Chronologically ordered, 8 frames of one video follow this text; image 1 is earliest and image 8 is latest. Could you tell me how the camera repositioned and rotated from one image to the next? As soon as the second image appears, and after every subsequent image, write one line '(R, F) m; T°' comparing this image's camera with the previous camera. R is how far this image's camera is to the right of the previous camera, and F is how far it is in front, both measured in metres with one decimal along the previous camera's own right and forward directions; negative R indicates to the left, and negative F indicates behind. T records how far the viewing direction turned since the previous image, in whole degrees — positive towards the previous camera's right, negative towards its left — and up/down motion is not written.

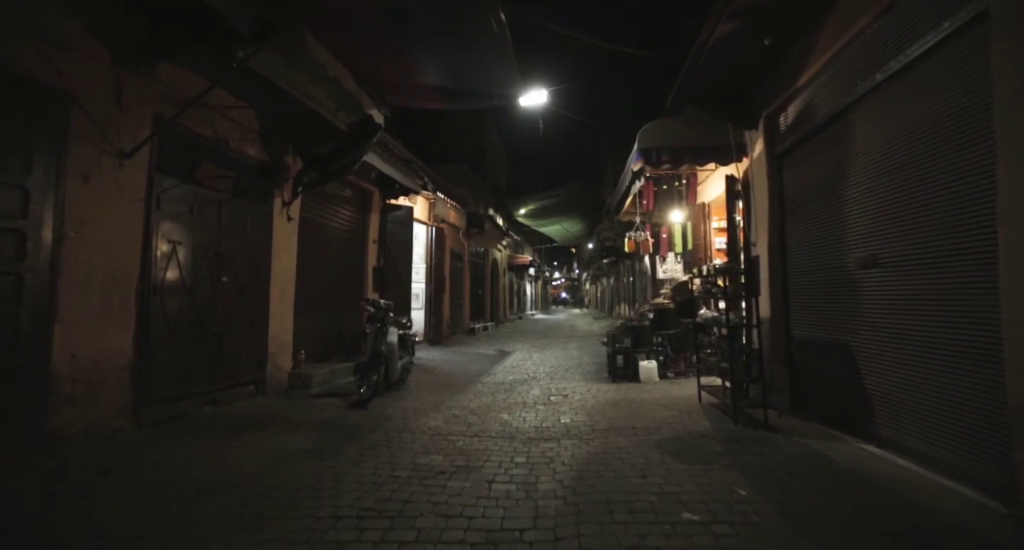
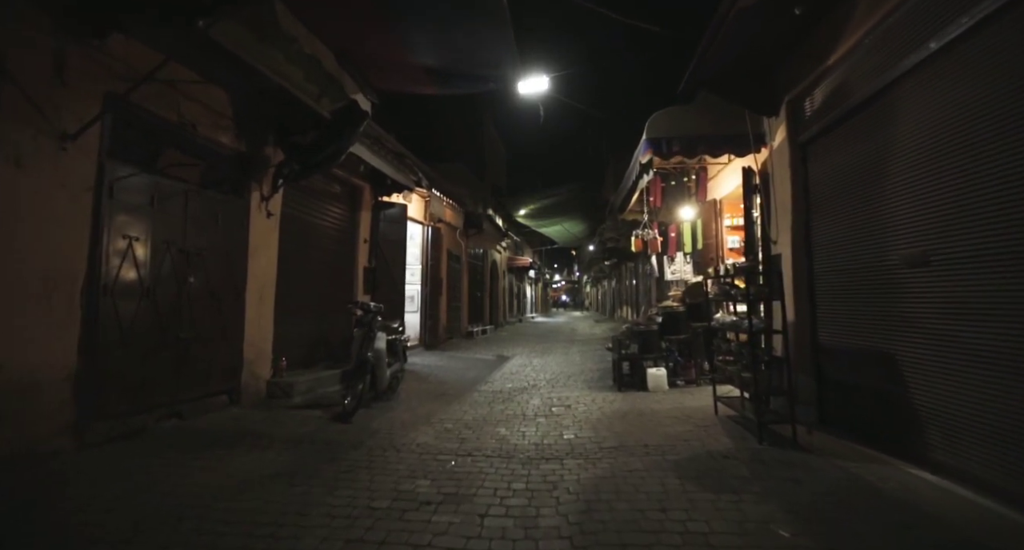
(0.0, +0.5) m; 0°
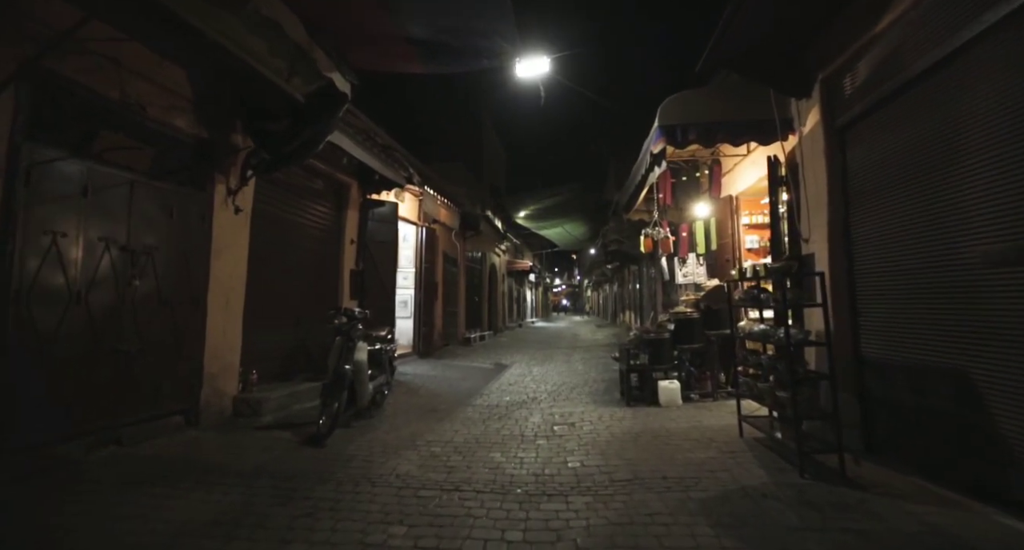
(0.0, +0.7) m; 0°
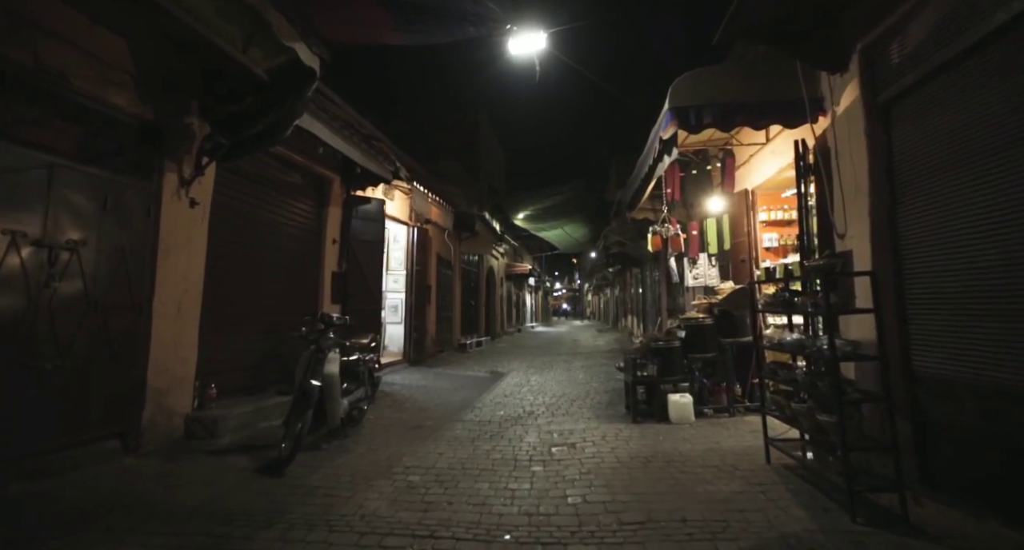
(+0.1, +0.6) m; 0°
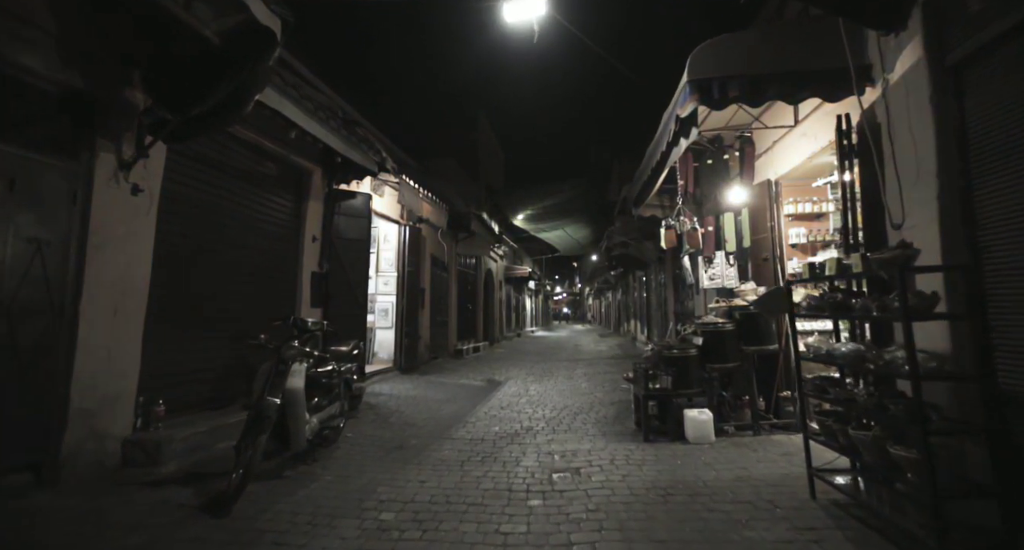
(+0.1, +0.7) m; 0°
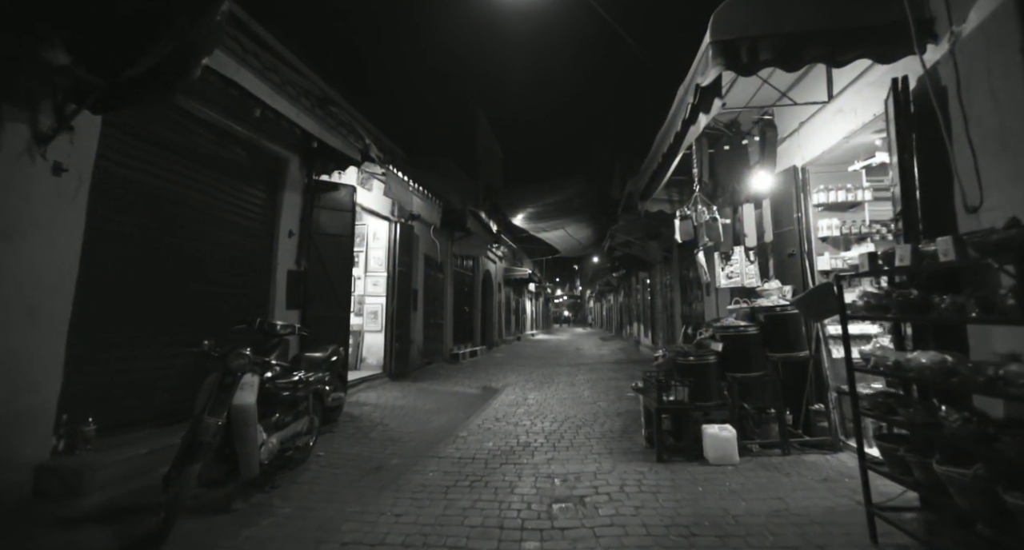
(+0.1, +0.6) m; 0°
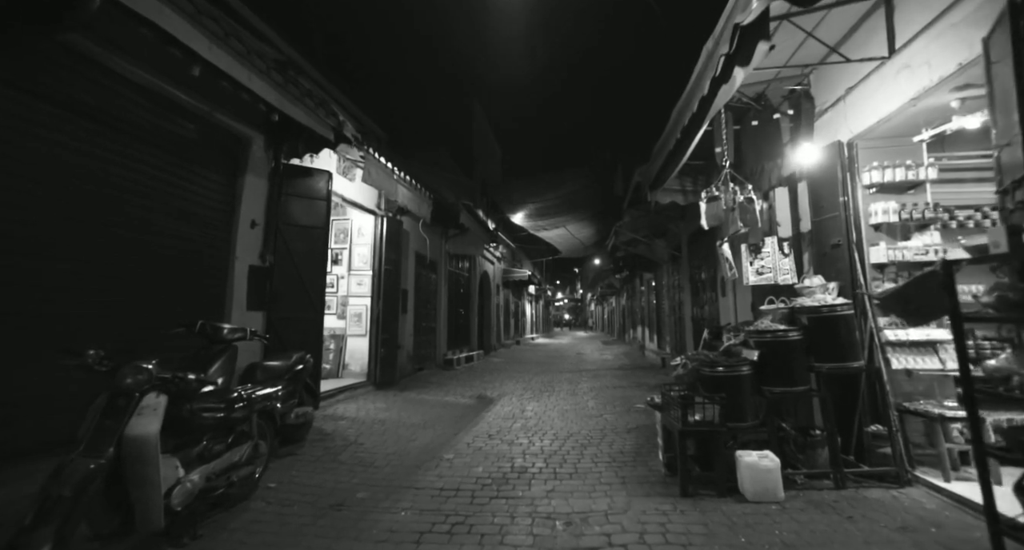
(+0.1, +0.8) m; 0°
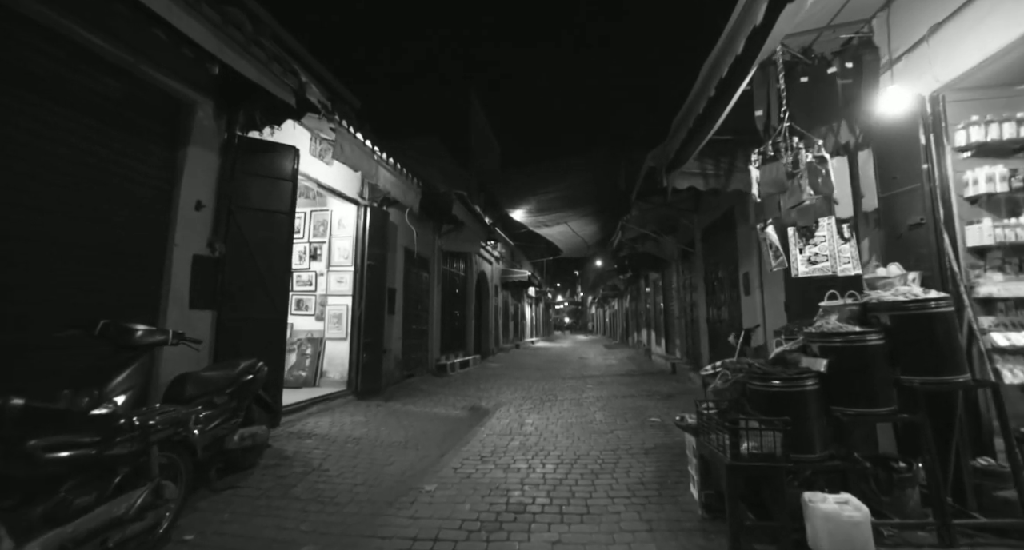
(0.0, +0.9) m; 0°
